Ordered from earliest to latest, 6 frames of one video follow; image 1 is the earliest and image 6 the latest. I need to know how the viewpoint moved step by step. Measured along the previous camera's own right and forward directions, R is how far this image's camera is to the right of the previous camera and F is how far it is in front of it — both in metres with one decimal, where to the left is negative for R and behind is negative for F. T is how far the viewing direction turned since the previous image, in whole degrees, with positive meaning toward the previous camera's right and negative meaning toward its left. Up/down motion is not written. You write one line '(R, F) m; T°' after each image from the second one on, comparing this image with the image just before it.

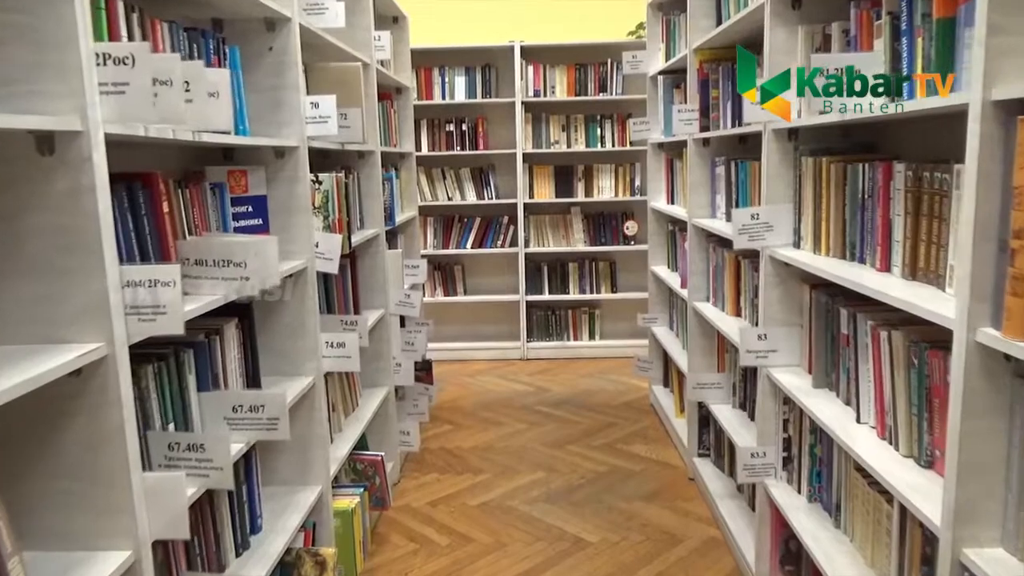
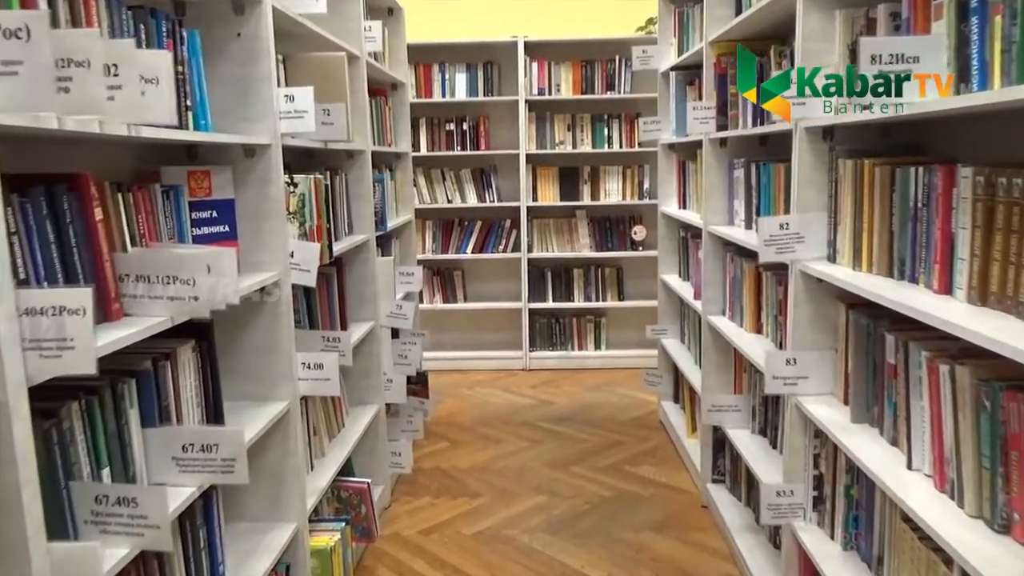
(0.0, +0.2) m; 0°
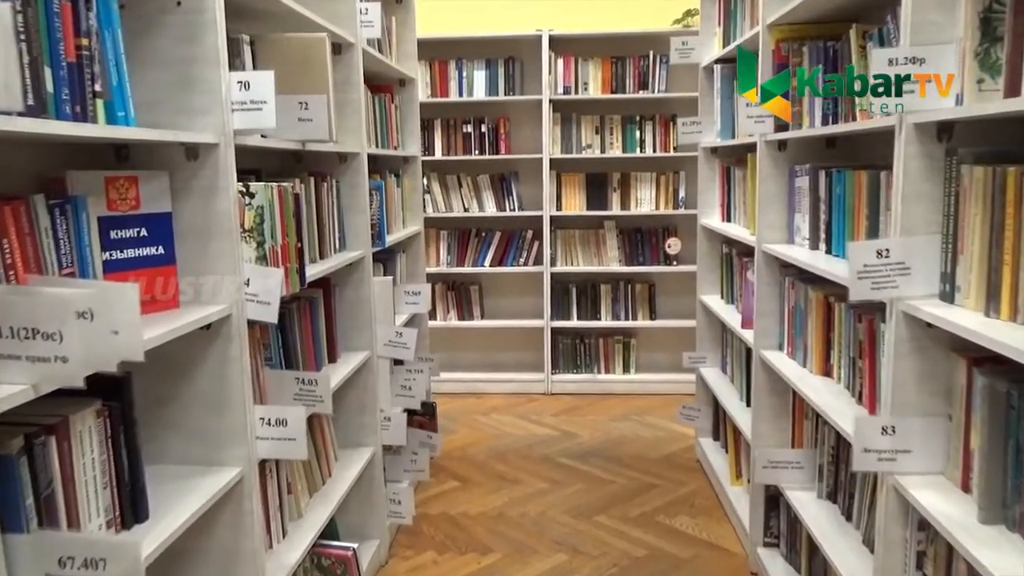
(0.0, +0.4) m; -2°
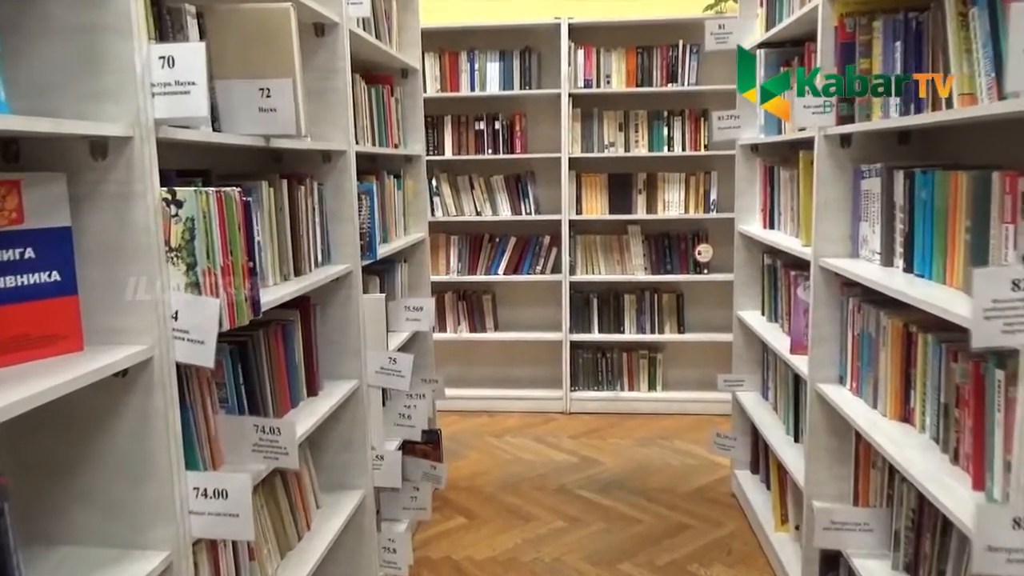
(0.0, +0.4) m; -2°
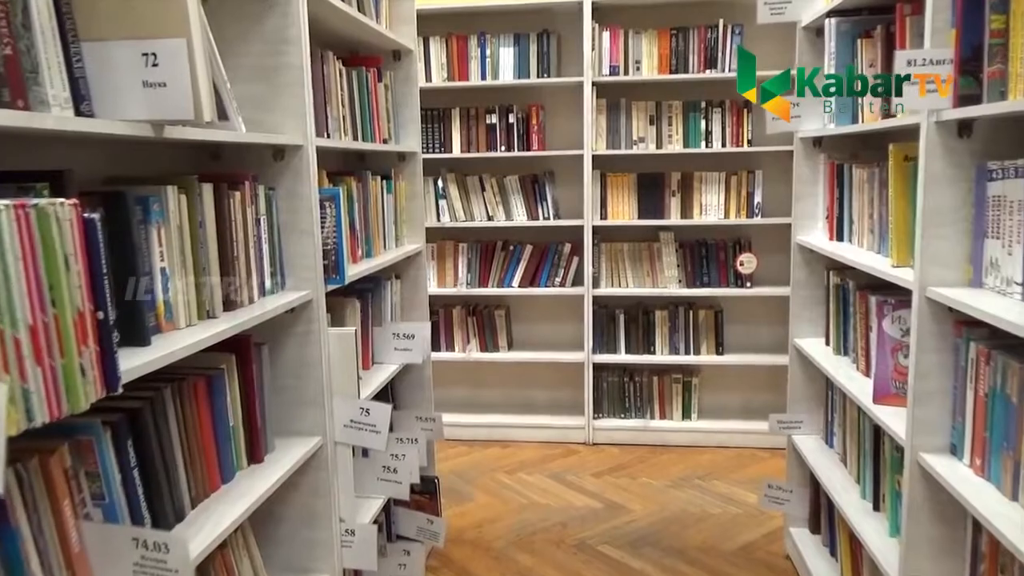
(0.0, +0.5) m; -2°
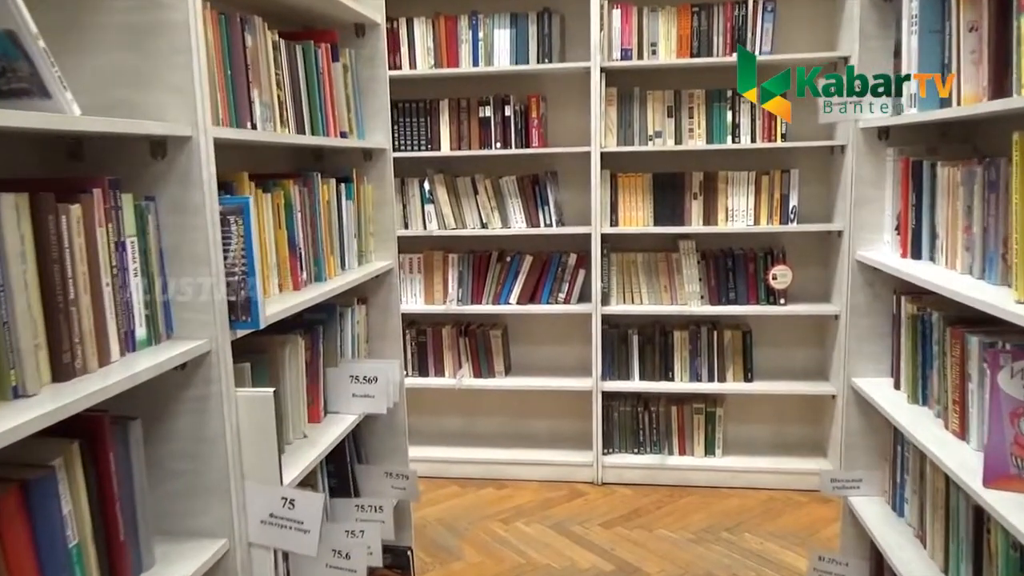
(+0.1, +0.5) m; -1°
